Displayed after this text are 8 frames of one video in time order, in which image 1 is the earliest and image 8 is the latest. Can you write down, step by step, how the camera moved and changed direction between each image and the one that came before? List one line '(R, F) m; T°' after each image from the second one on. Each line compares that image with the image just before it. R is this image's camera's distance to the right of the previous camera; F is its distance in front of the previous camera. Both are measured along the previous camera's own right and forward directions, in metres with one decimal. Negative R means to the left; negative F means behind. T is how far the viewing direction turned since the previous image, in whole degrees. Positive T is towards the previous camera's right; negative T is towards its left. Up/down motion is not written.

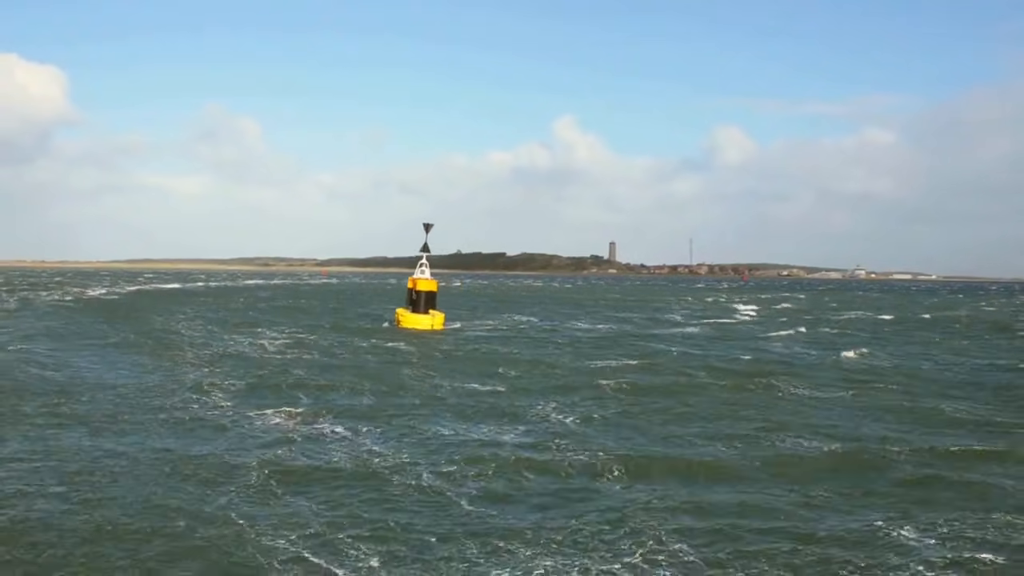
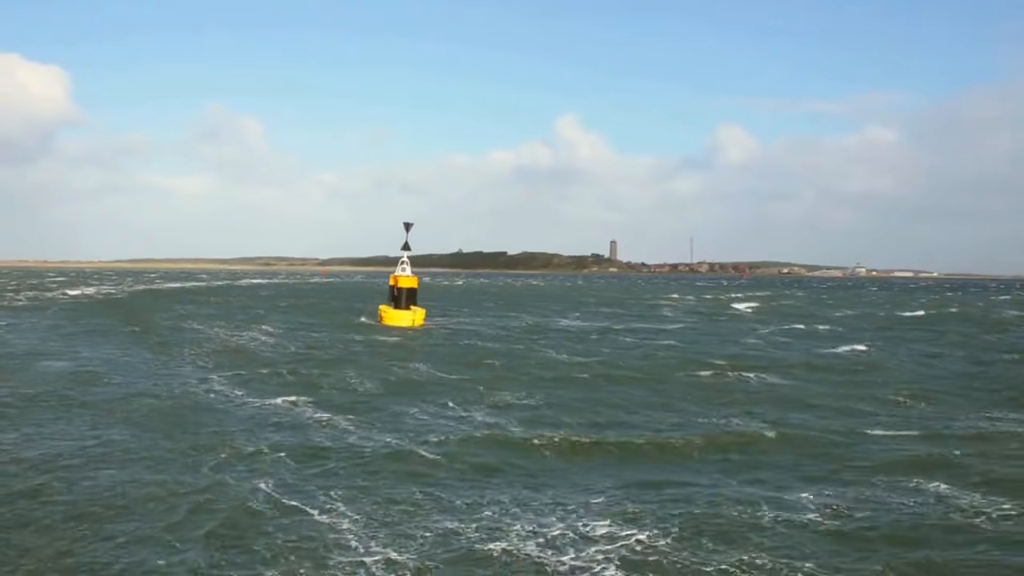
(-1.8, +2.2) m; 0°
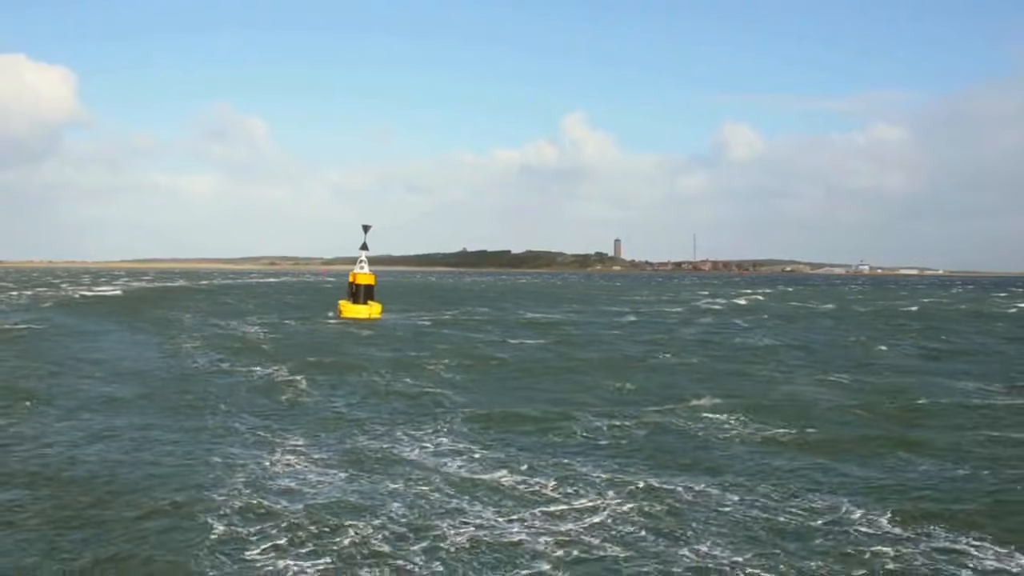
(+1.1, -3.0) m; 0°
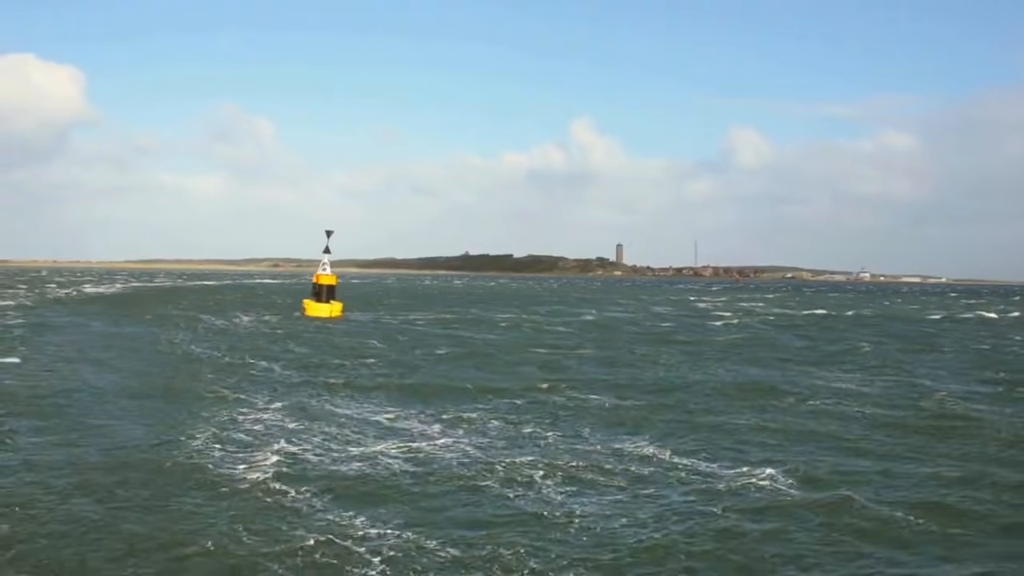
(+0.7, -1.1) m; 0°
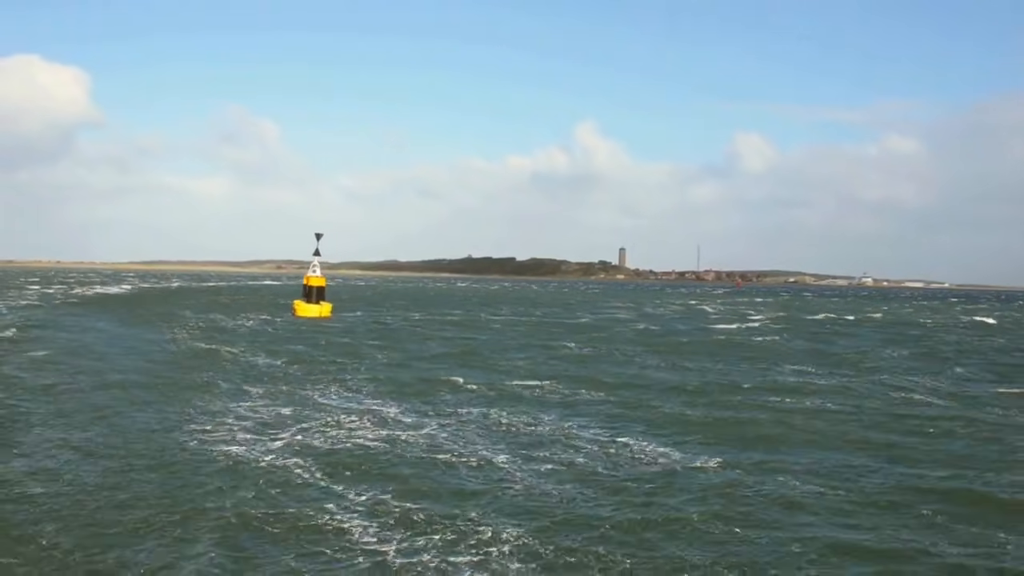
(-1.4, +1.5) m; 0°
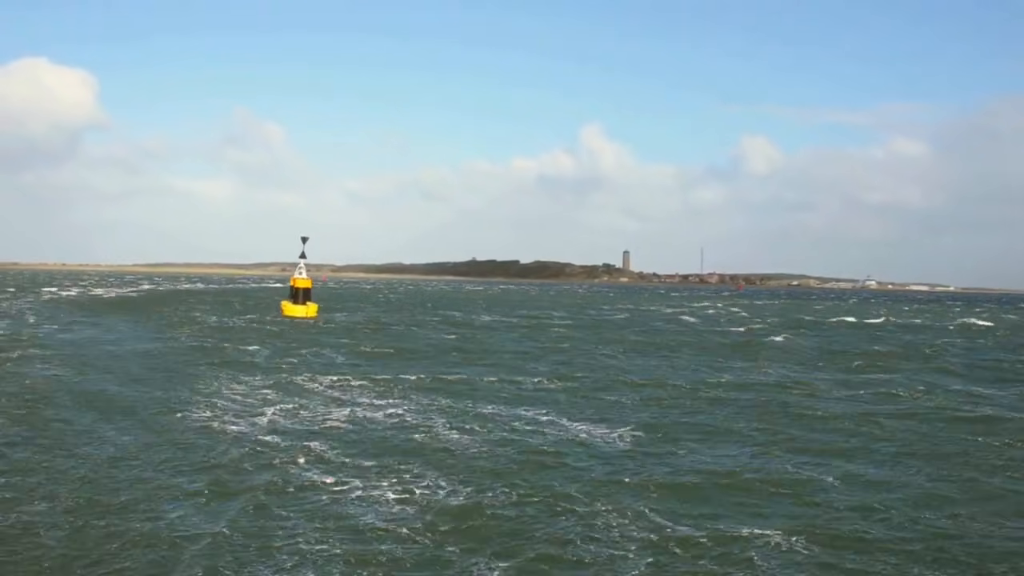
(+0.6, -1.1) m; 0°
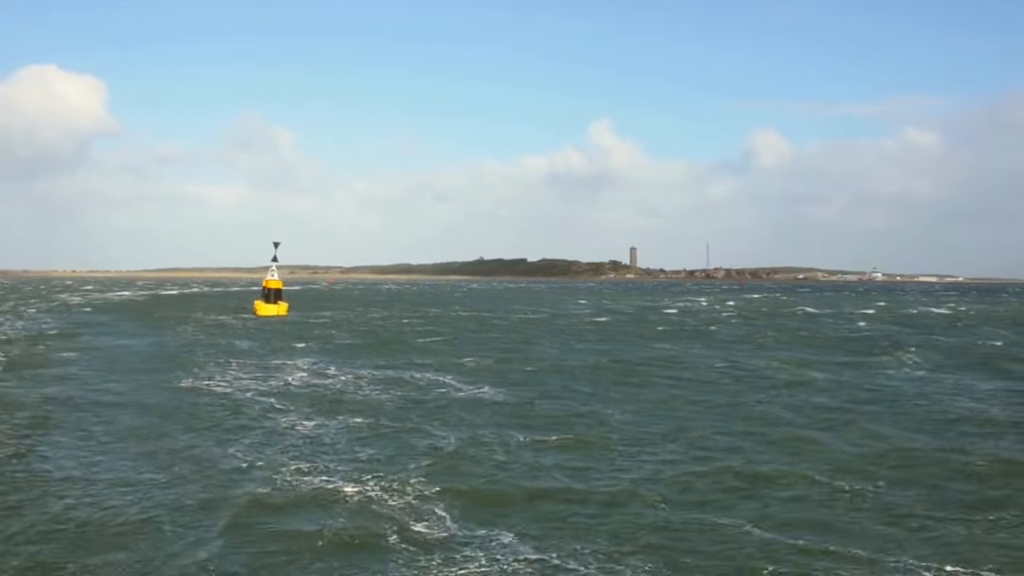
(0.0, +1.0) m; 0°
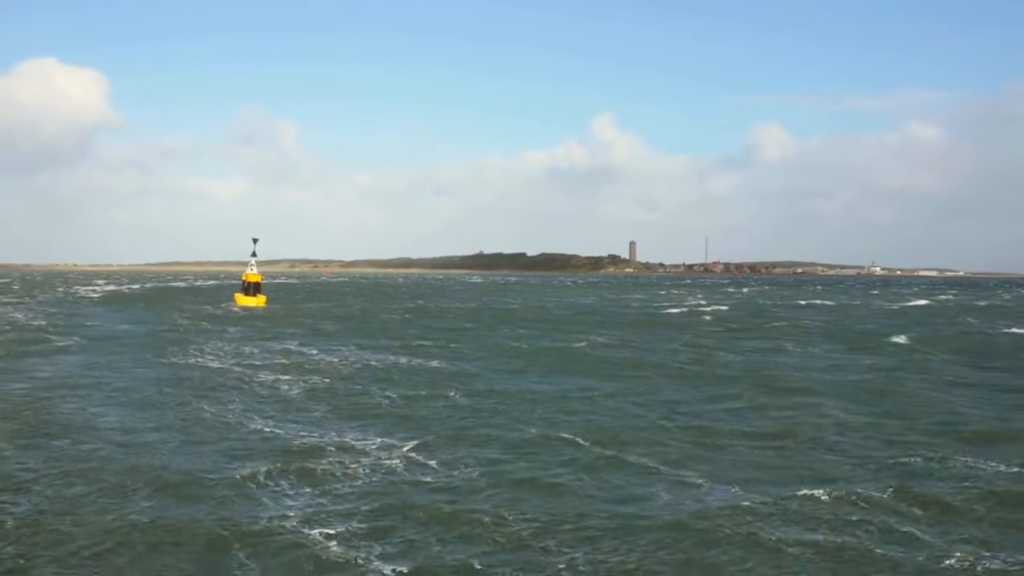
(+0.6, -0.7) m; 0°
